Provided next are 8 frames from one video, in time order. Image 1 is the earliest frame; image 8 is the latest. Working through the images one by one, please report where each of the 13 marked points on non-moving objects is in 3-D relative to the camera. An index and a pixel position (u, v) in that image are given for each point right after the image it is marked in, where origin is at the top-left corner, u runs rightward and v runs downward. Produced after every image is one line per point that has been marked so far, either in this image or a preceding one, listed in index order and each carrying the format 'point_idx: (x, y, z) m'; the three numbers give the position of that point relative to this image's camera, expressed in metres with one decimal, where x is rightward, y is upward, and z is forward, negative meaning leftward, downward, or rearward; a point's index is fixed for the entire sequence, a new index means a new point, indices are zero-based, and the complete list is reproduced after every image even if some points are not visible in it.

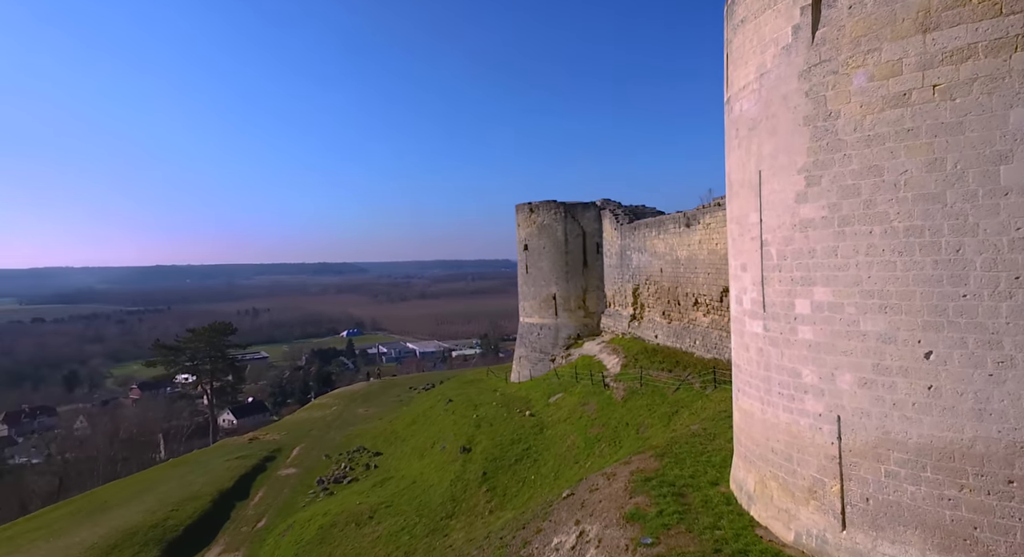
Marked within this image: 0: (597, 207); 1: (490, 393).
0: (+2.4, +2.0, +19.6) m
1: (-0.6, -3.0, +18.7) m
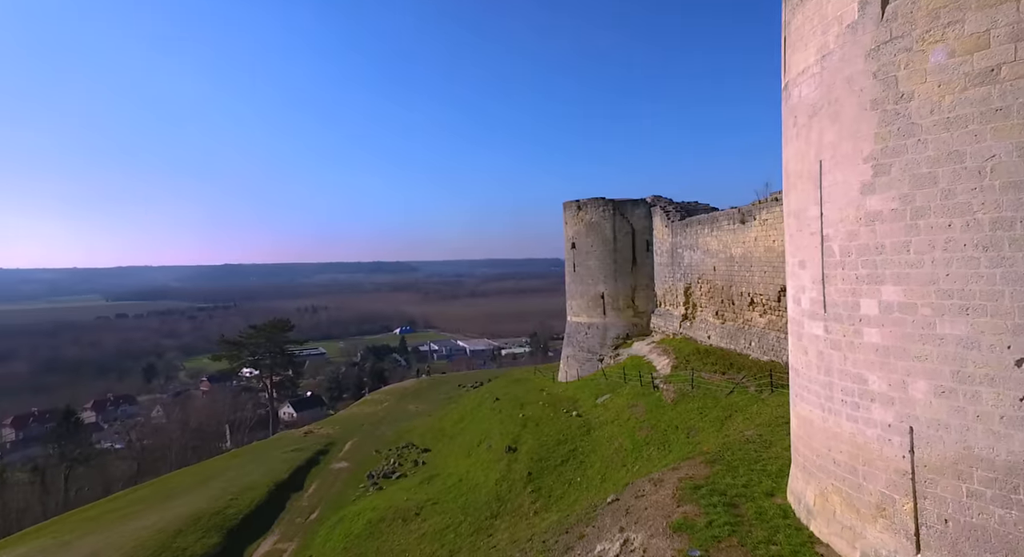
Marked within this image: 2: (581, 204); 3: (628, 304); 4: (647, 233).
0: (+3.7, +2.0, +19.2) m
1: (+0.6, -3.0, +18.5) m
2: (+1.9, +2.1, +20.0) m
3: (+3.2, -0.7, +19.4) m
4: (+3.7, +1.2, +19.3) m
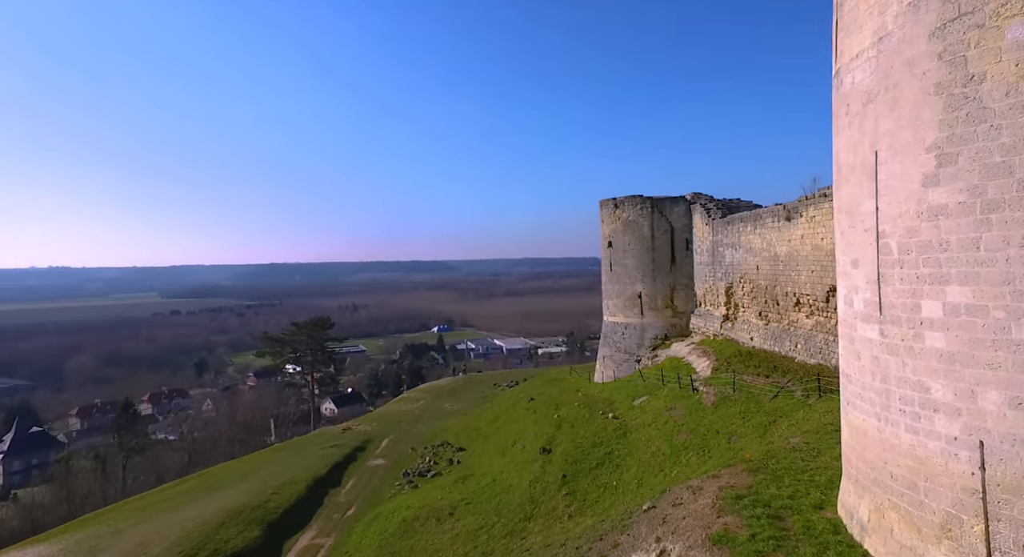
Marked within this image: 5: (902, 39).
0: (+4.6, +2.0, +18.8) m
1: (+1.6, -2.9, +18.2) m
2: (+2.9, +2.1, +19.6) m
3: (+4.1, -0.7, +19.0) m
4: (+4.7, +1.3, +18.9) m
5: (+2.7, +1.7, +4.9) m
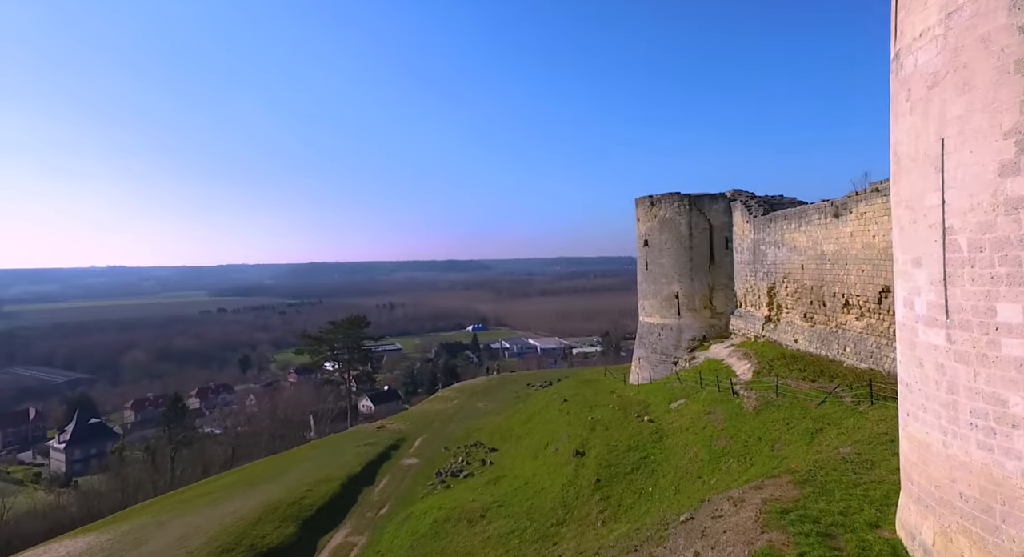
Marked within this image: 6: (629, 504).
0: (+5.5, +2.0, +18.2) m
1: (+2.4, -2.9, +17.8) m
2: (+3.8, +2.1, +19.2) m
3: (+5.0, -0.7, +18.5) m
4: (+5.5, +1.3, +18.3) m
5: (+2.9, +1.7, +4.5) m
6: (+1.8, -3.4, +10.6) m
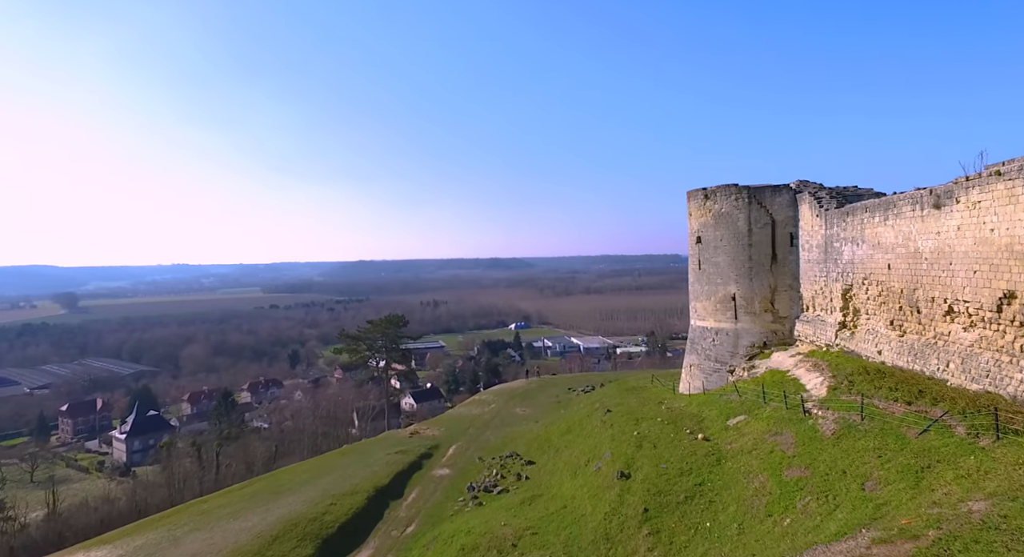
0: (+6.5, +2.0, +16.4) m
1: (+3.3, -2.9, +16.2) m
2: (+4.9, +2.1, +17.5) m
3: (+6.0, -0.7, +16.7) m
4: (+6.5, +1.3, +16.5) m
5: (+3.0, +1.6, +2.9) m
6: (+2.2, -3.4, +9.1) m
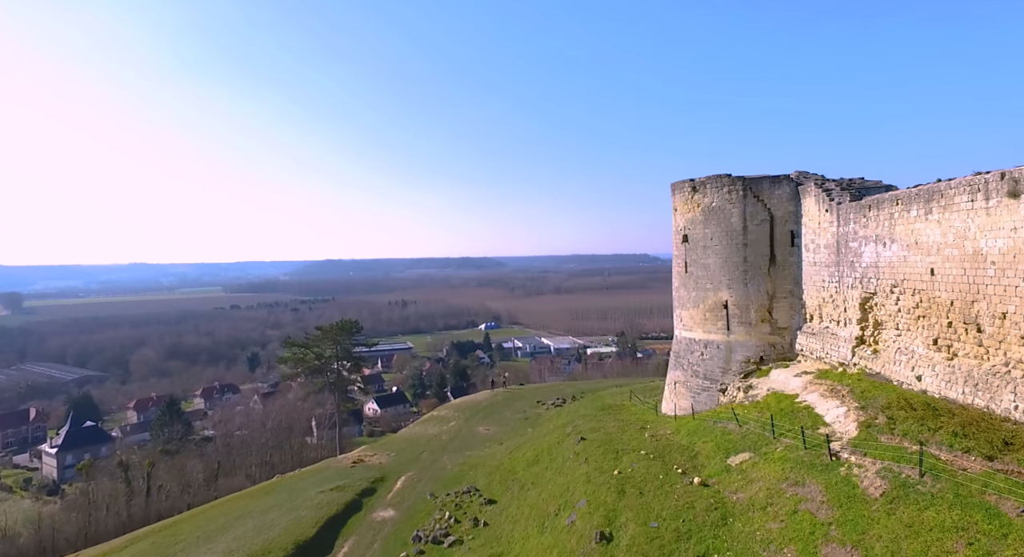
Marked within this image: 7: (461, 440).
0: (+5.6, +1.9, +14.2) m
1: (+2.5, -3.0, +13.9) m
2: (+4.0, +2.0, +15.2) m
3: (+5.1, -0.8, +14.5) m
4: (+5.6, +1.2, +14.3) m
5: (+2.7, +1.5, +0.5) m
6: (+1.7, -3.5, +6.7) m
7: (-1.4, -4.4, +19.2) m
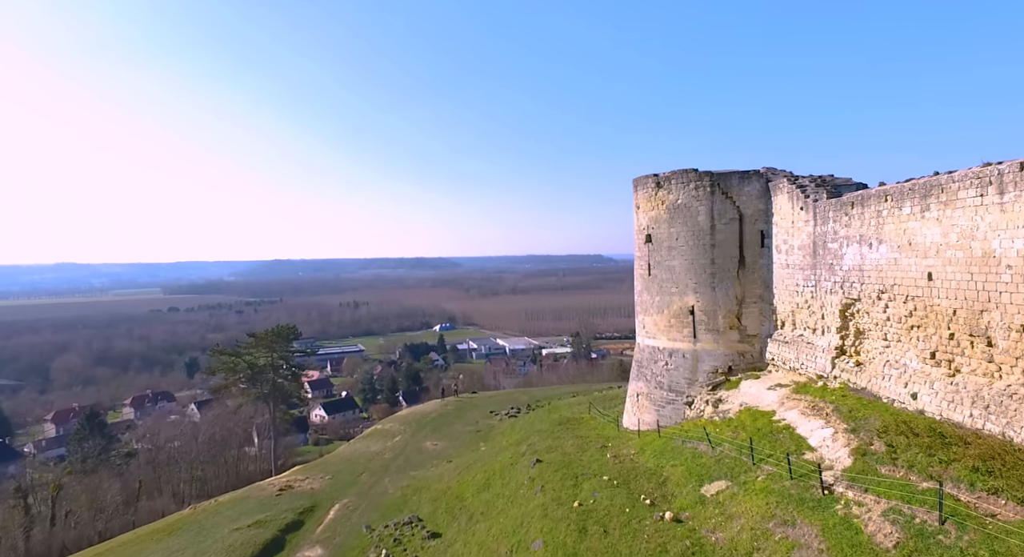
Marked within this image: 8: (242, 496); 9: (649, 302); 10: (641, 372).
0: (+4.7, +1.9, +13.2) m
1: (+1.5, -3.1, +12.6) m
2: (+3.0, +2.0, +14.1) m
3: (+4.1, -0.9, +13.4) m
4: (+4.7, +1.1, +13.3) m
5: (+2.6, +1.4, -0.7) m
6: (+1.2, -3.6, +5.4) m
7: (-2.7, -4.5, +17.7) m
8: (-5.9, -4.9, +16.7) m
9: (+2.8, -0.5, +14.6) m
10: (+2.7, -1.9, +14.7) m
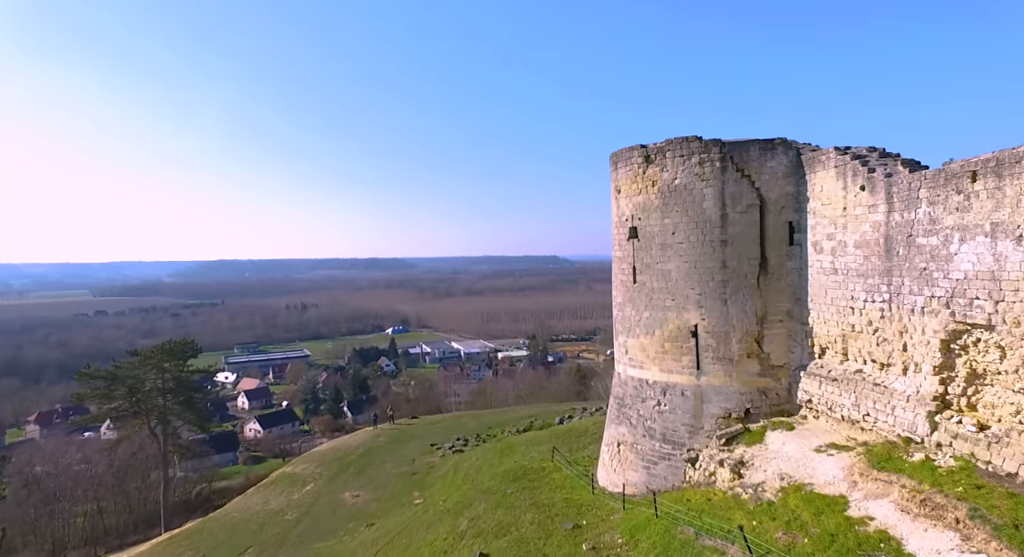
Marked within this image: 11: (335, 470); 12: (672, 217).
0: (+3.8, +1.7, +9.4) m
1: (+0.7, -3.2, +8.7) m
2: (+2.0, +1.8, +10.2) m
3: (+3.3, -1.0, +9.6) m
4: (+3.8, +1.0, +9.5) m
5: (+2.6, +1.3, -4.5) m
6: (+0.8, -3.7, +1.5) m
7: (-3.8, -4.6, +13.5) m
8: (-7.0, -5.0, +12.3) m
9: (+1.9, -0.6, +10.7) m
10: (+1.8, -2.0, +10.9) m
11: (-4.2, -4.6, +16.8) m
12: (+2.3, +0.9, +10.0) m
